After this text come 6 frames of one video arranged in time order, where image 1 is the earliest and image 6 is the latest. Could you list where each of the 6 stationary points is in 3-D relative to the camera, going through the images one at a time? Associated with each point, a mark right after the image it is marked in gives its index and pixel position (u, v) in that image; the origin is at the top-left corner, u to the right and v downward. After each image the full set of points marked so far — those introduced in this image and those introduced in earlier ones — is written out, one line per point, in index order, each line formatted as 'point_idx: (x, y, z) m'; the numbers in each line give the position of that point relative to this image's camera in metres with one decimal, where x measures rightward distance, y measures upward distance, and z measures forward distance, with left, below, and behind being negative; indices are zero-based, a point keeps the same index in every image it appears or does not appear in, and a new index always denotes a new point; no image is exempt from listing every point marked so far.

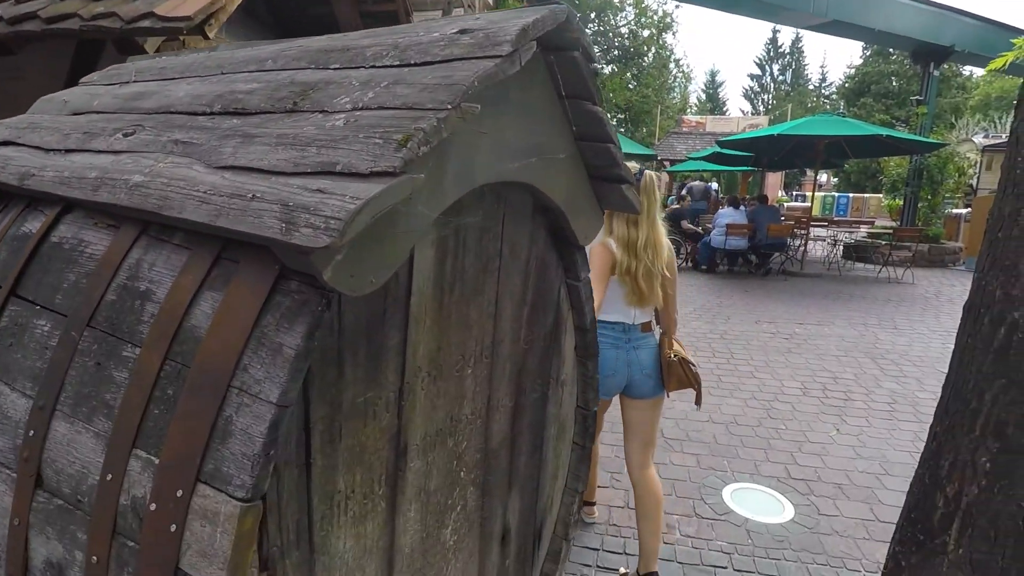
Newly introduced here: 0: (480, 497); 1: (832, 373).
0: (-0.1, -0.5, +1.5) m
1: (+2.9, -0.8, +5.3) m
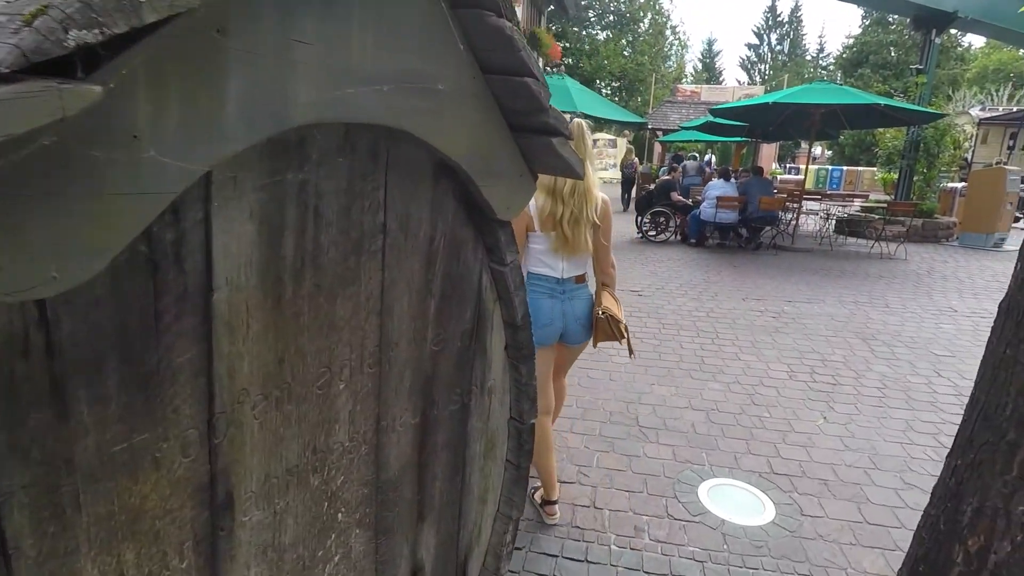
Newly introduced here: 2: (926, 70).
0: (-0.3, -0.5, +1.2) m
1: (+2.6, -0.6, +5.1) m
2: (+8.3, +4.4, +11.9) m
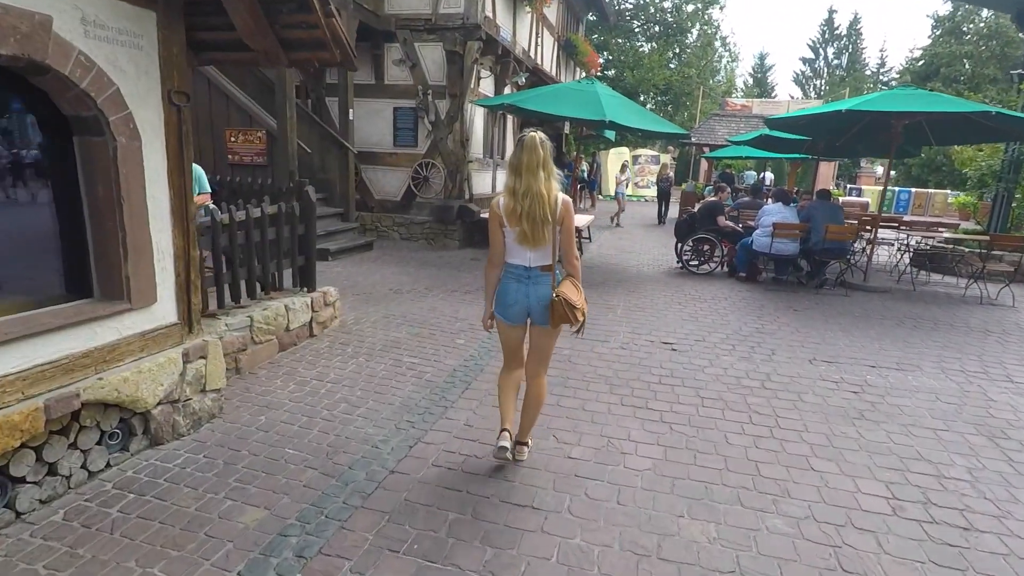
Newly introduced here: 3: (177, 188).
0: (-0.7, -0.8, -0.2) m
1: (+2.5, -1.0, +3.5) m
2: (+8.8, +3.6, +10.1) m
3: (-2.0, +0.6, +3.4) m
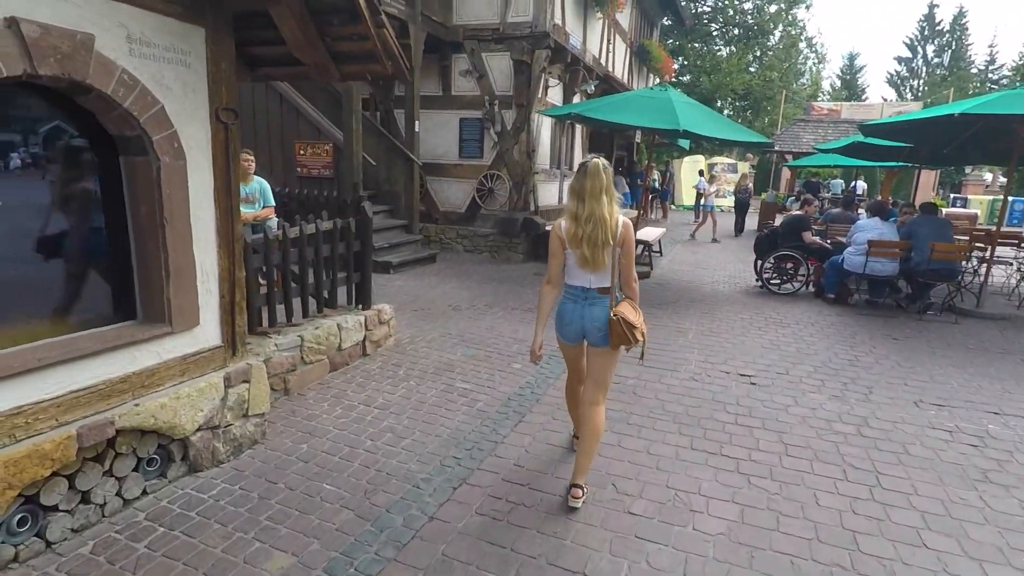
0: (-0.8, -0.9, -0.5) m
1: (+2.7, -1.2, +2.8) m
2: (+9.8, +3.2, +8.7) m
3: (-1.6, +0.5, +3.3) m
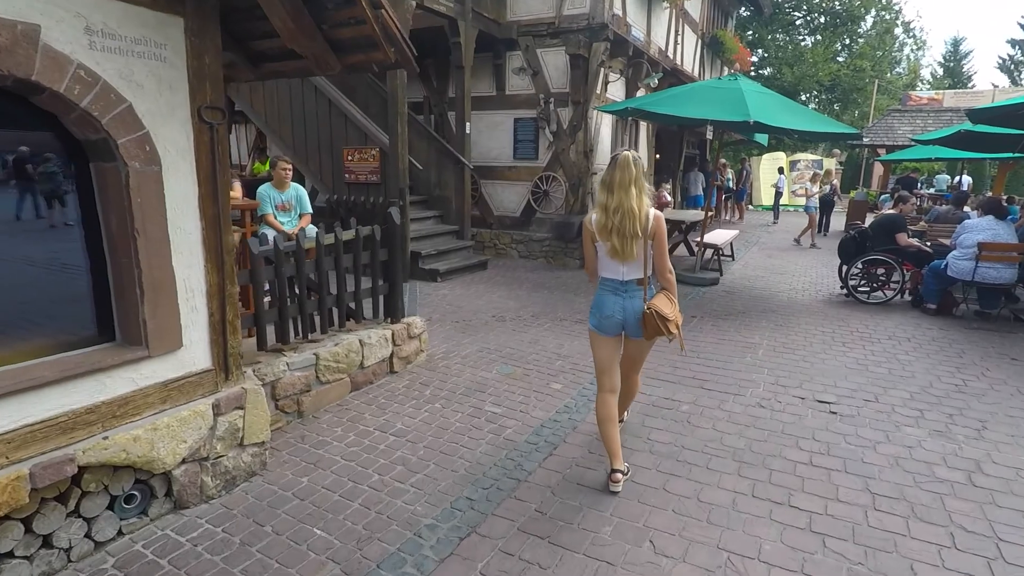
0: (-1.2, -0.9, -0.8) m
1: (+2.7, -1.3, +2.0) m
2: (+10.5, +3.0, +7.0) m
3: (-1.6, +0.4, +3.0) m
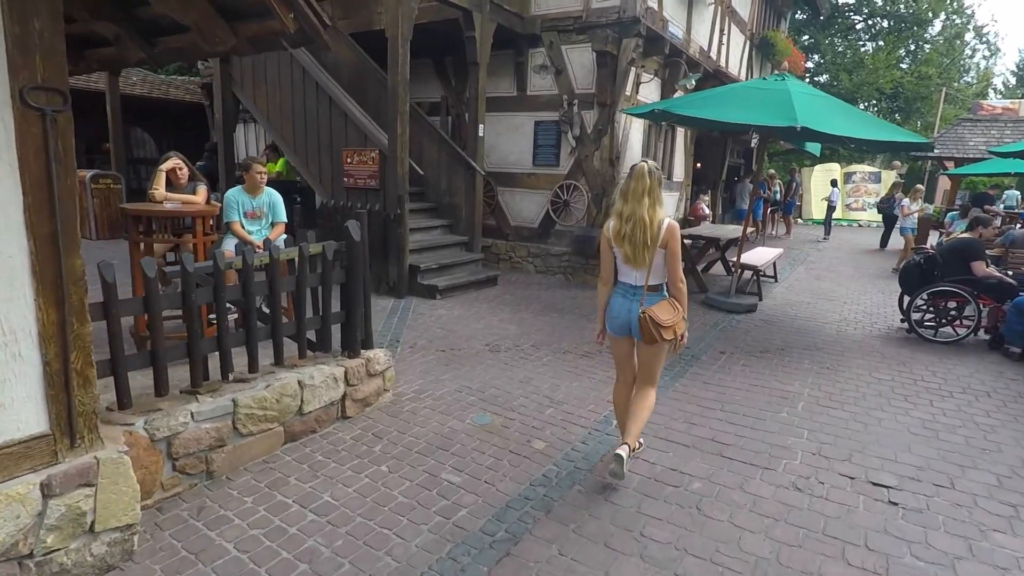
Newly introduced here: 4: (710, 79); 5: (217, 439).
0: (-1.8, -1.1, -1.6) m
1: (+2.3, -1.6, +0.9) m
2: (+10.6, +2.5, +5.4) m
3: (-1.8, +0.2, +2.3) m
4: (+4.0, +4.2, +12.0) m
5: (-1.6, -0.8, +3.3) m
